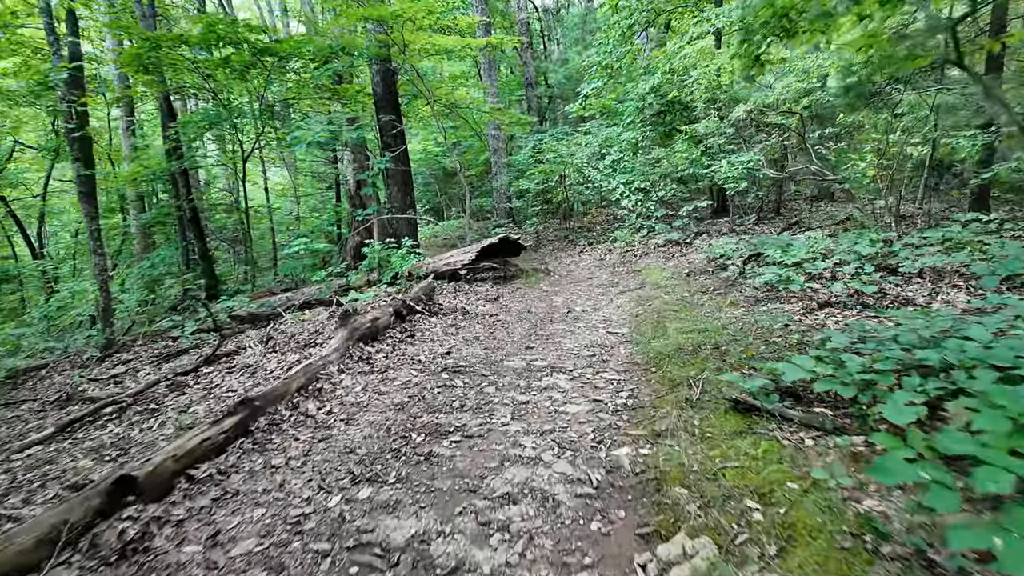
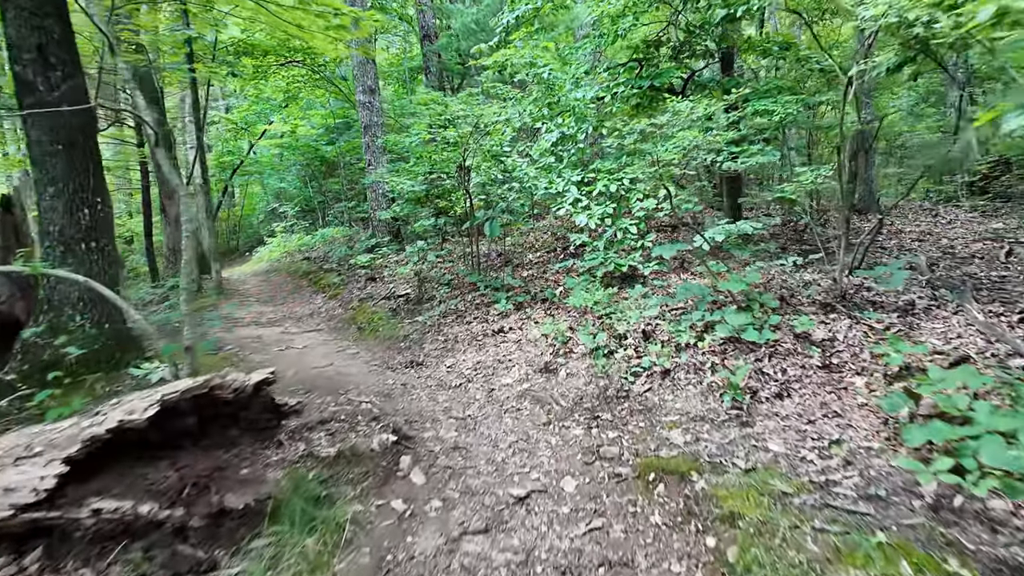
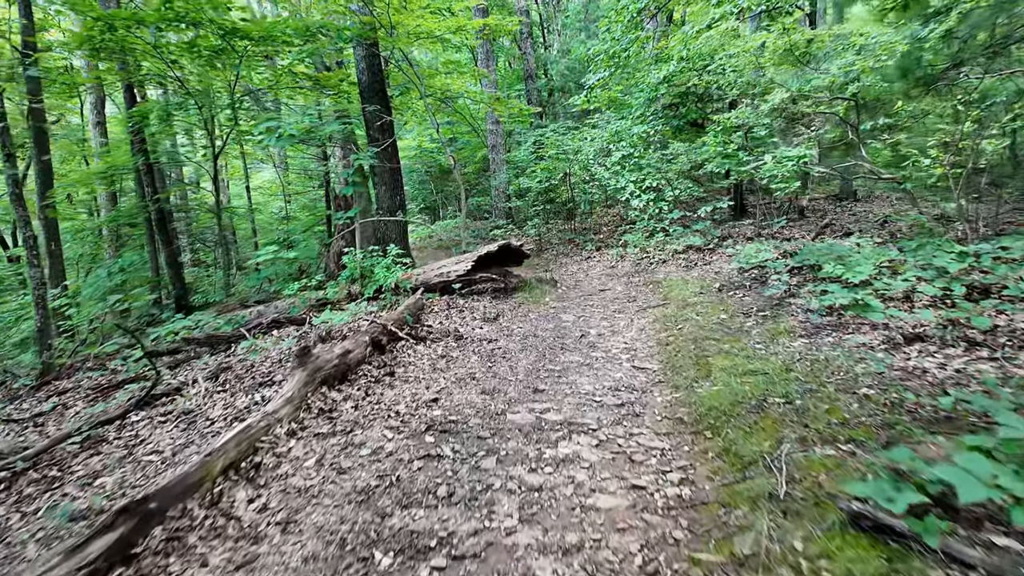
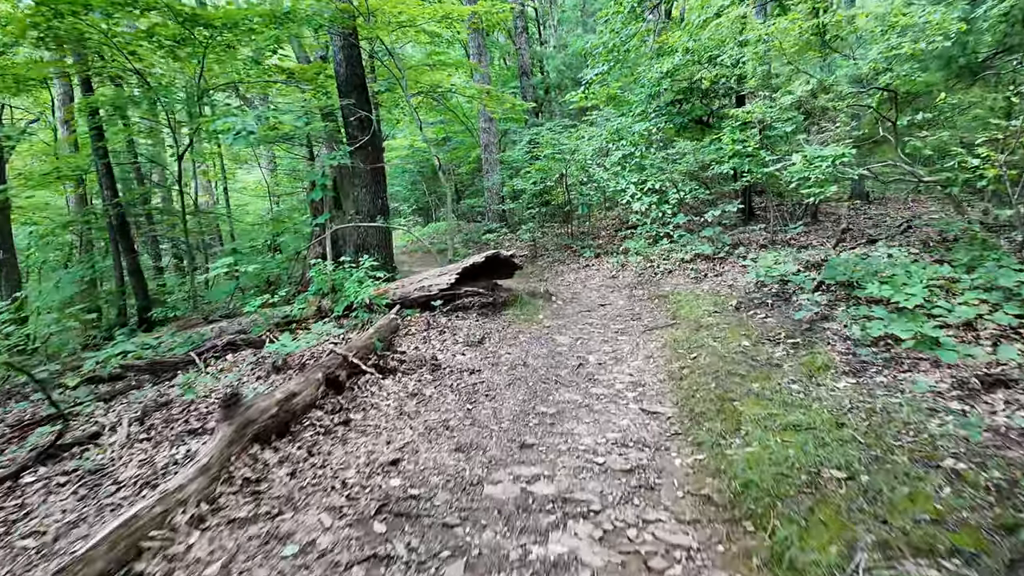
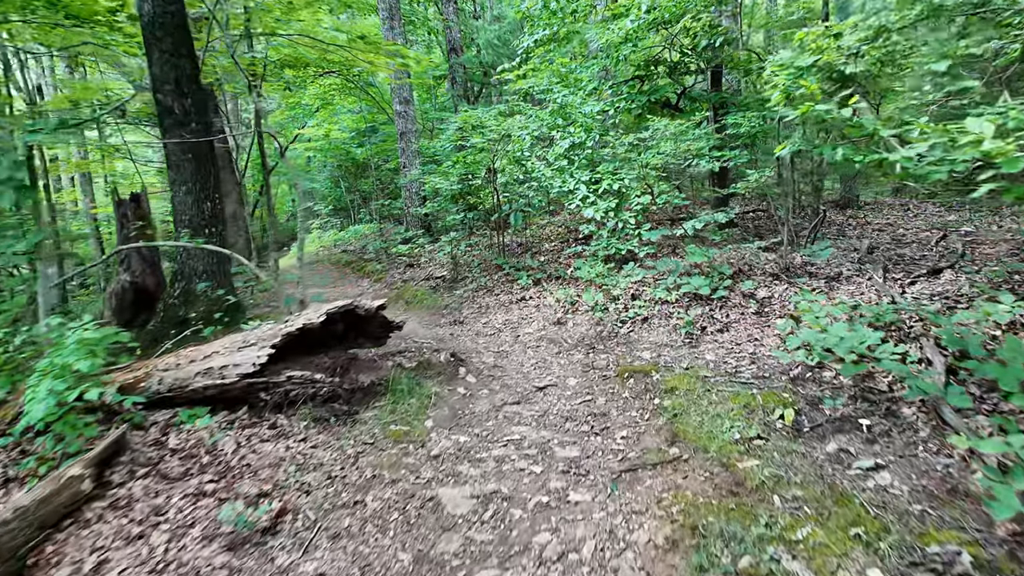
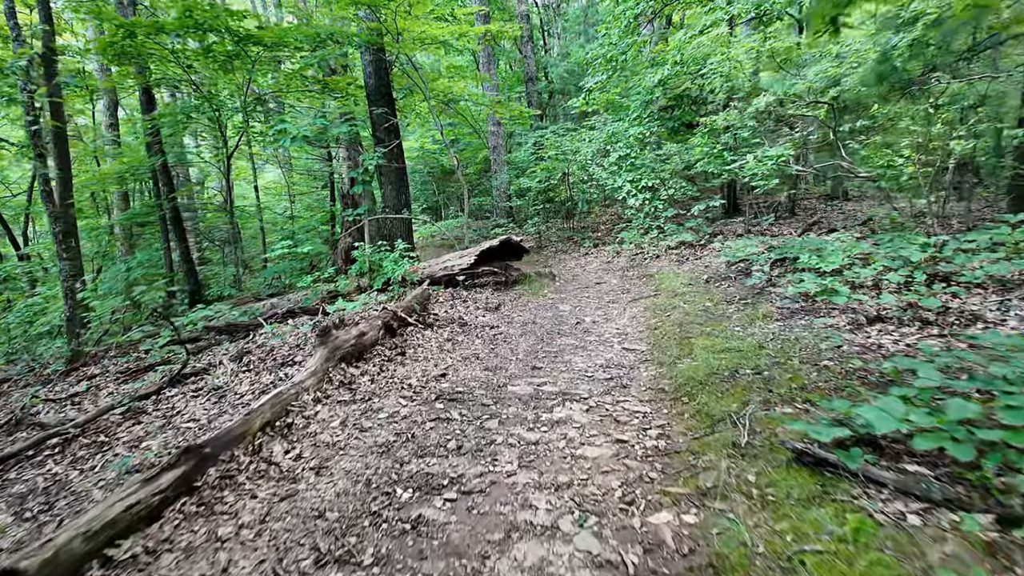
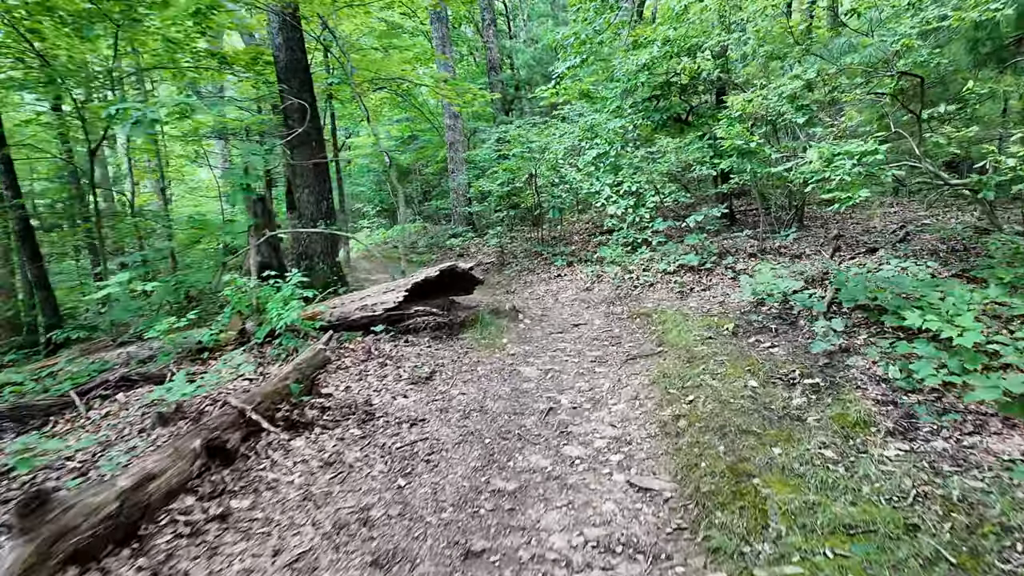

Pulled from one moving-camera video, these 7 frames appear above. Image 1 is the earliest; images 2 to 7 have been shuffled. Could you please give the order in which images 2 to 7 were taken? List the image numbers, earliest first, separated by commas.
6, 3, 4, 7, 5, 2
